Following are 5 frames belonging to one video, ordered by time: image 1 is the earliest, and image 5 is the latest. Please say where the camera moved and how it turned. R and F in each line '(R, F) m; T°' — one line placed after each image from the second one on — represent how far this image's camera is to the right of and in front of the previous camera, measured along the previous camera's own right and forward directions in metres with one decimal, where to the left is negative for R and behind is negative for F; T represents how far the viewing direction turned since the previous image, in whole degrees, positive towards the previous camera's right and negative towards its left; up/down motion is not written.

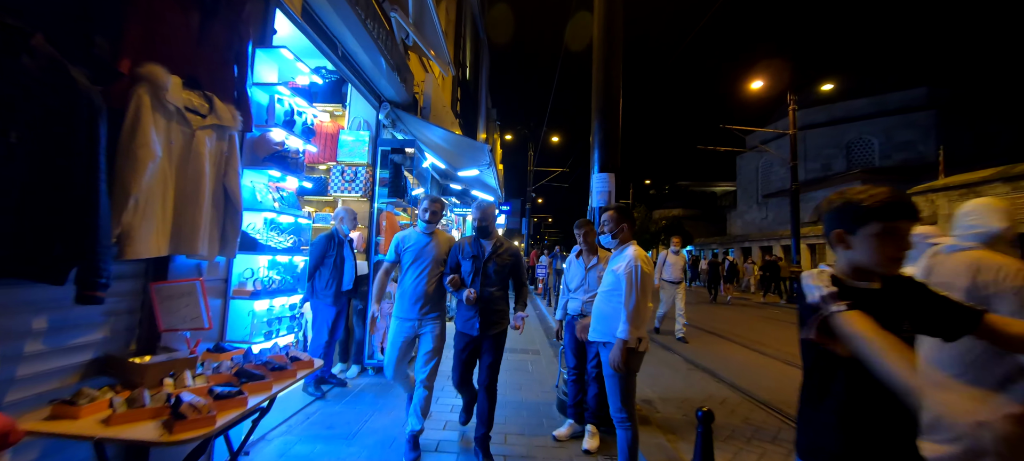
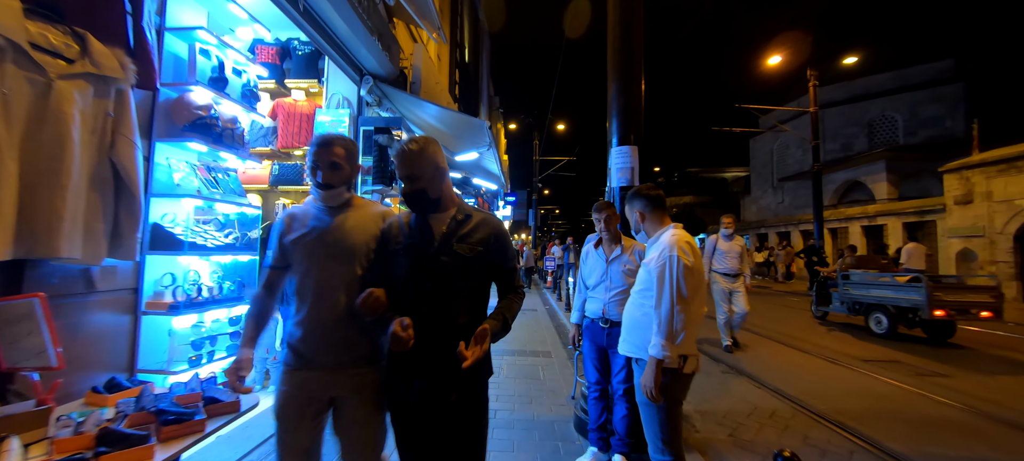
(0.0, +0.7) m; -1°
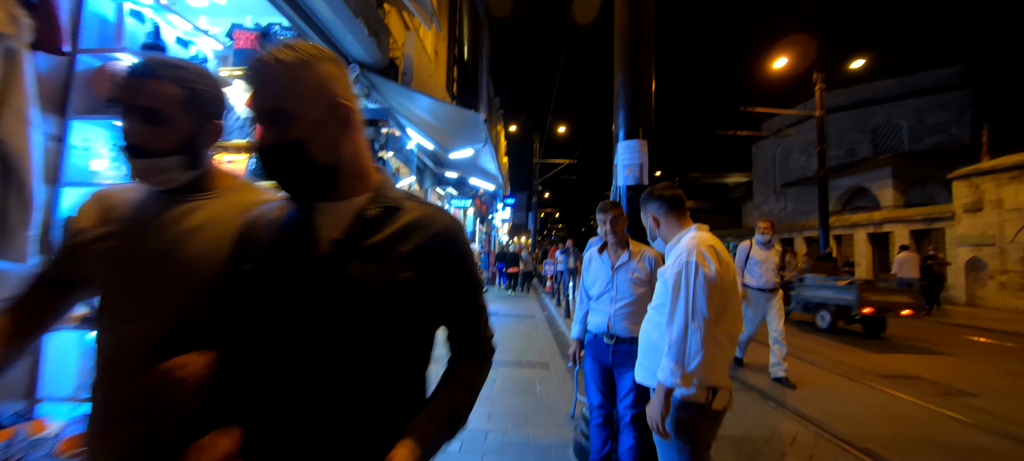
(0.0, +0.4) m; 0°
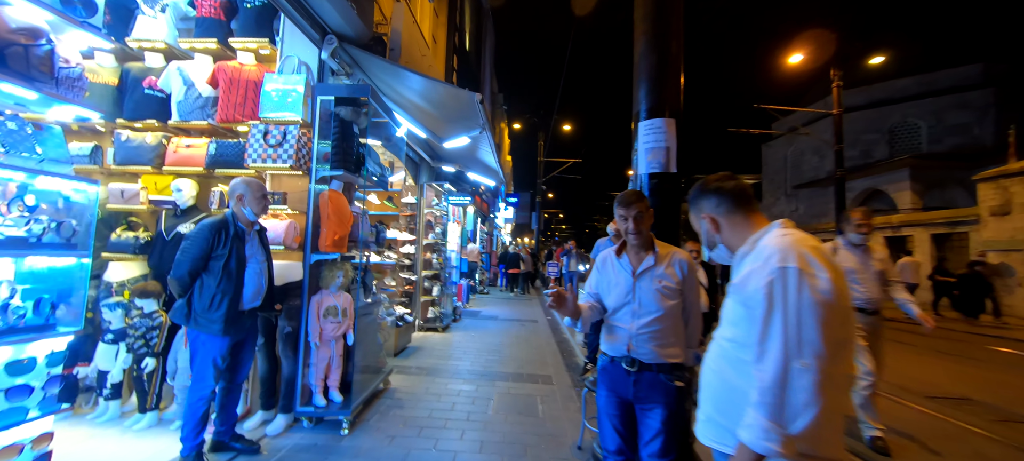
(+0.1, +0.6) m; -1°
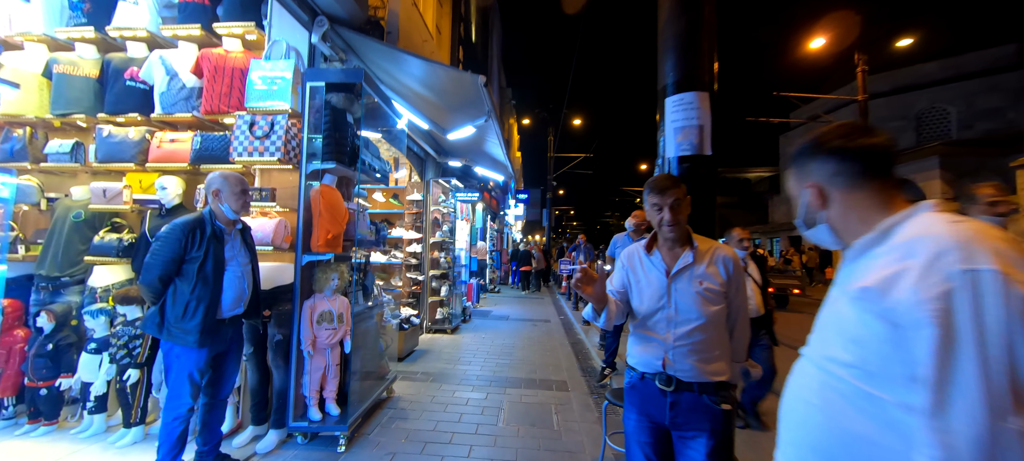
(0.0, +0.3) m; -2°
